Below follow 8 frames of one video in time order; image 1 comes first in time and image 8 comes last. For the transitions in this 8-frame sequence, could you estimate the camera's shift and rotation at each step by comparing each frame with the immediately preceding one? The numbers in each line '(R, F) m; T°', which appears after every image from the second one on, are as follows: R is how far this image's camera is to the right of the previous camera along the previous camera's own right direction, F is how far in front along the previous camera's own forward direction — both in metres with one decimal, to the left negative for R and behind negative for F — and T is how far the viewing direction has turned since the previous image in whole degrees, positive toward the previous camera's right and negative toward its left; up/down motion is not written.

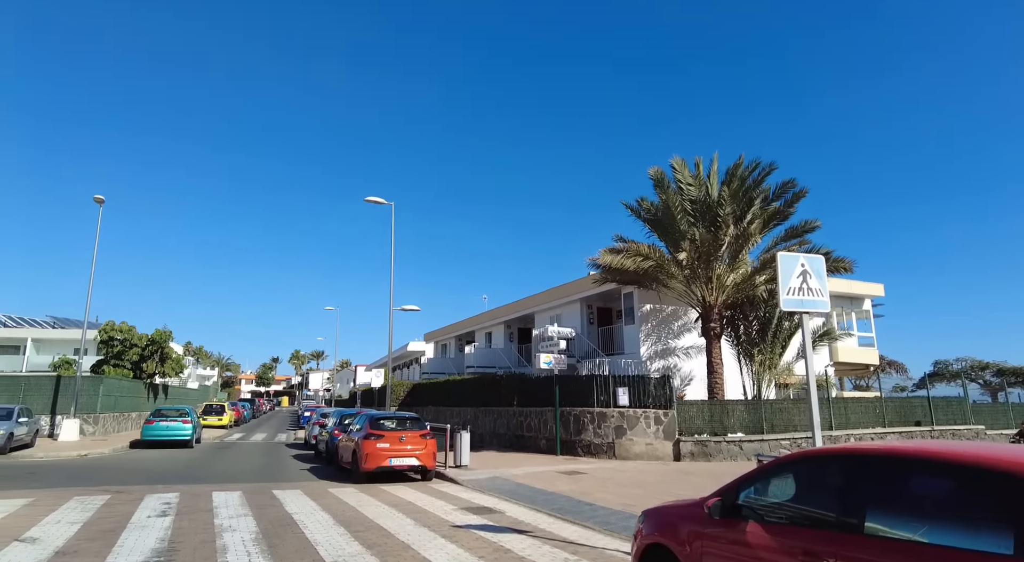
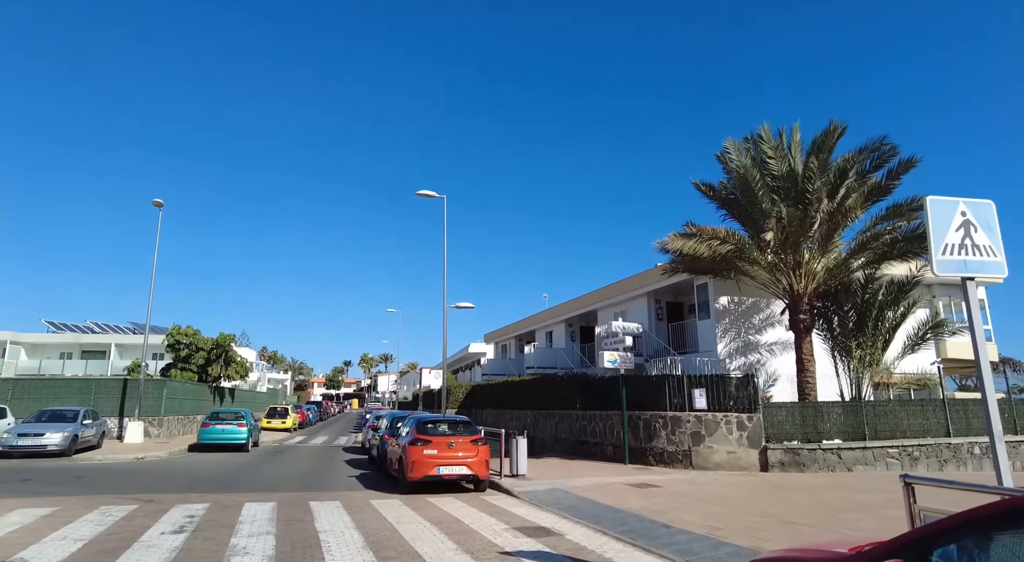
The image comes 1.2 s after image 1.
(+0.1, +1.6) m; -6°
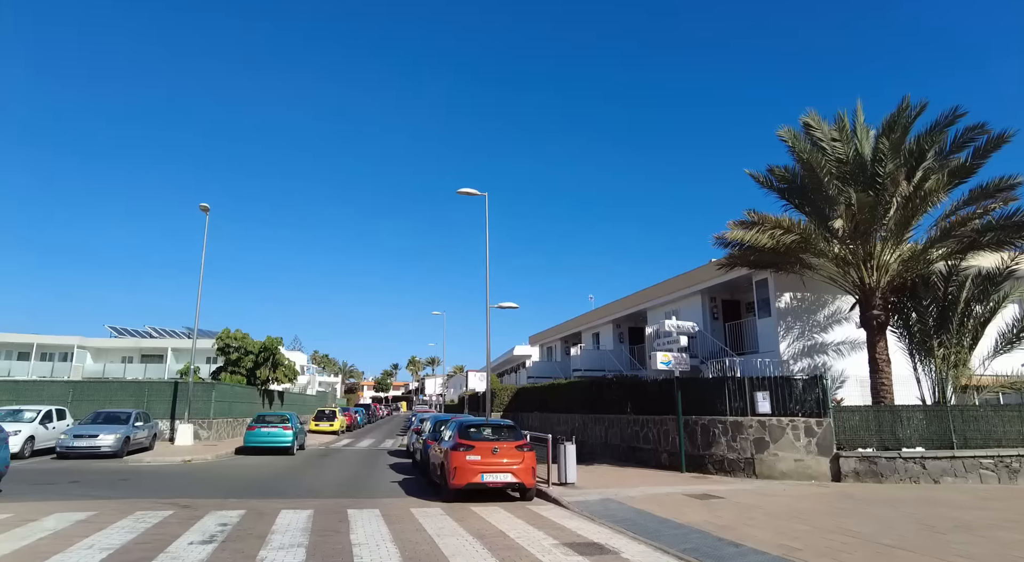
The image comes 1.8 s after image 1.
(0.0, +0.8) m; -4°
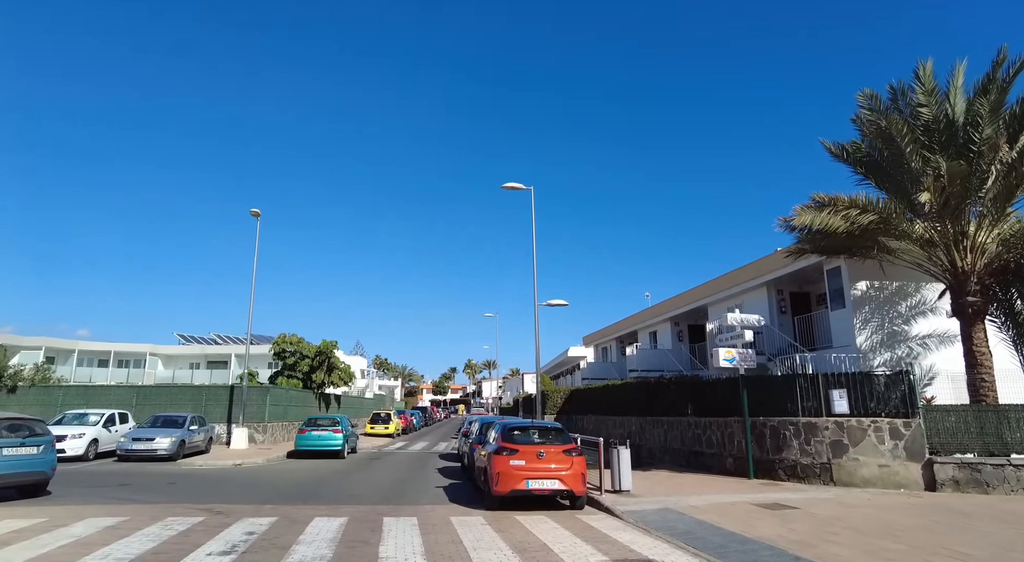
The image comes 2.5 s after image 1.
(+0.2, +0.9) m; -5°
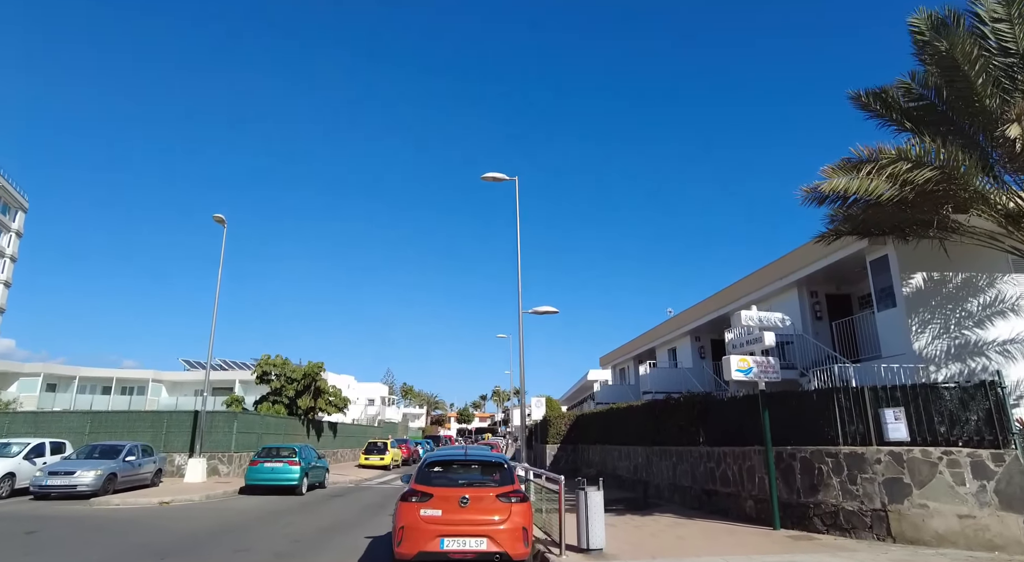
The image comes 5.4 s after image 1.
(+1.6, +3.2) m; -3°
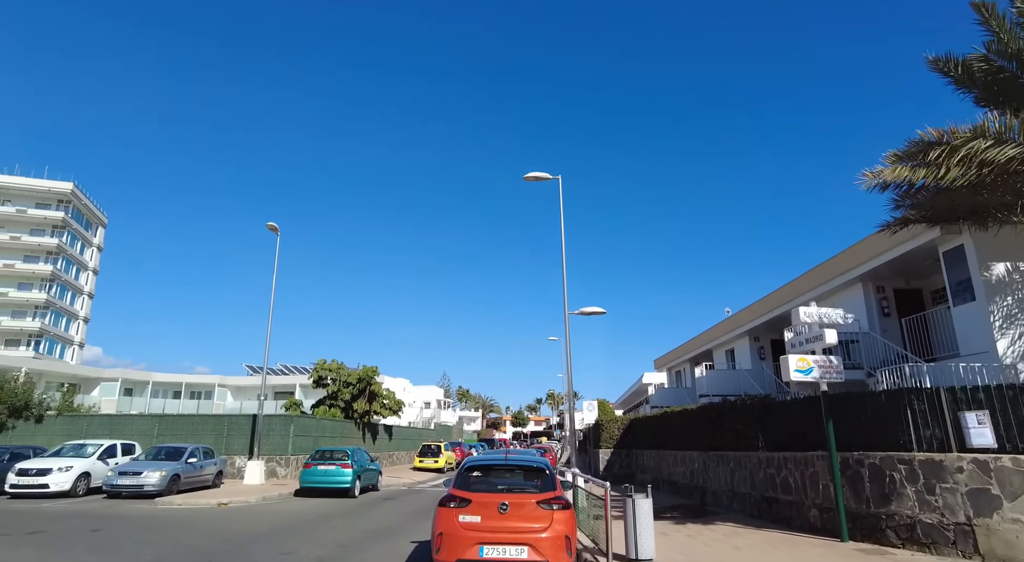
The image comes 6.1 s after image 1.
(+0.2, +0.3) m; -5°
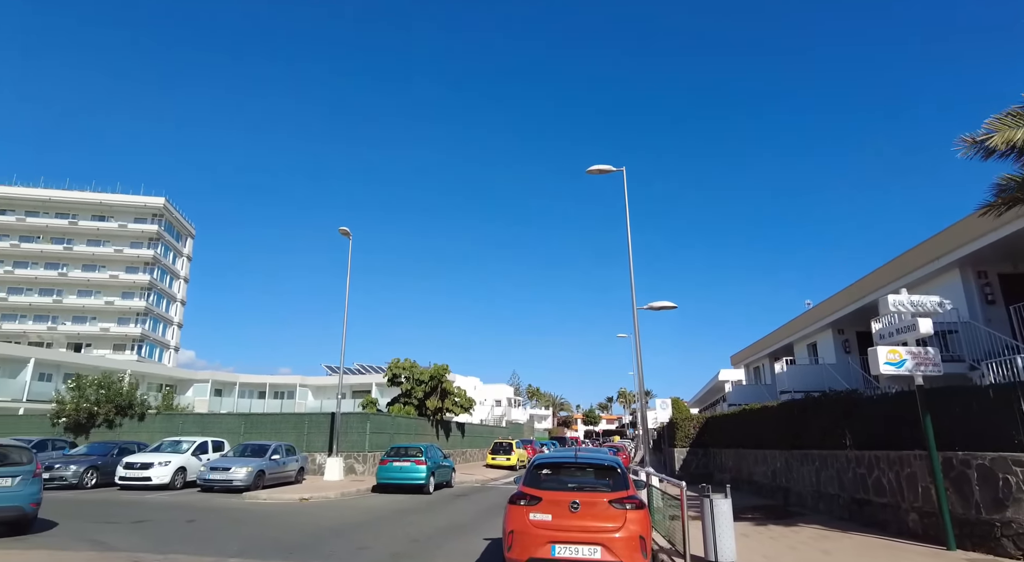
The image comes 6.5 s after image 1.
(0.0, +0.1) m; -6°
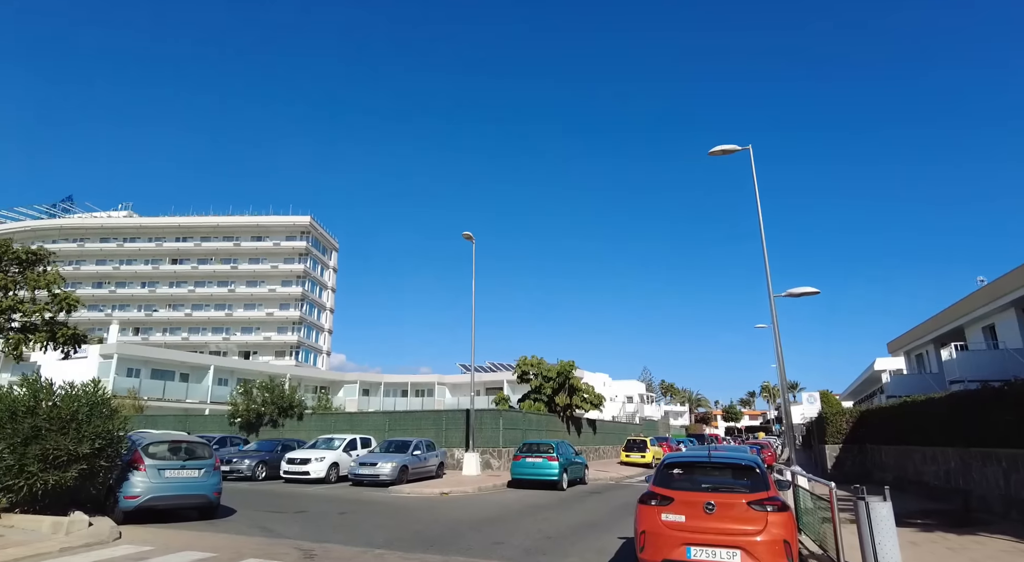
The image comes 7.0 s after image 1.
(+0.1, +0.1) m; -12°
